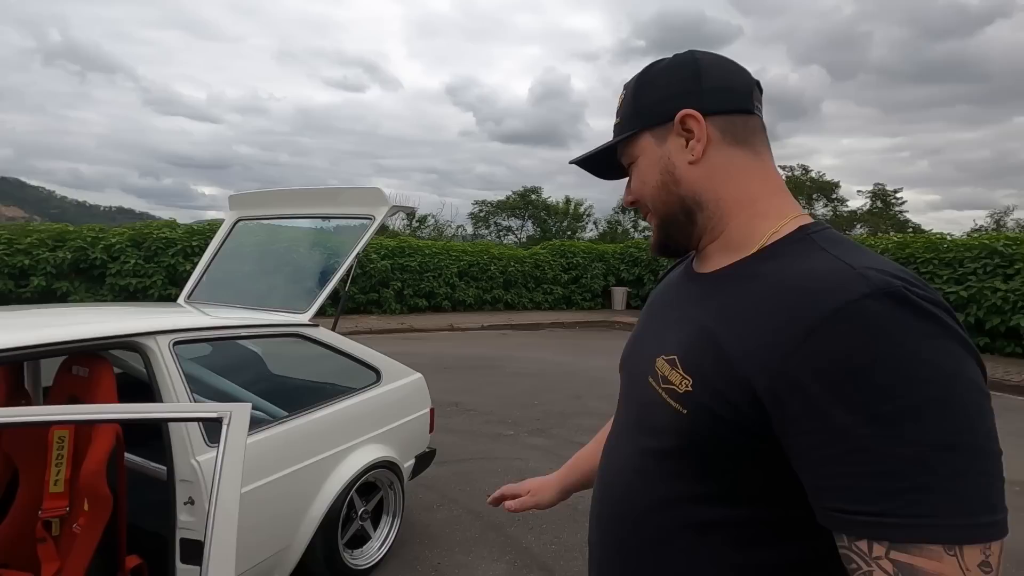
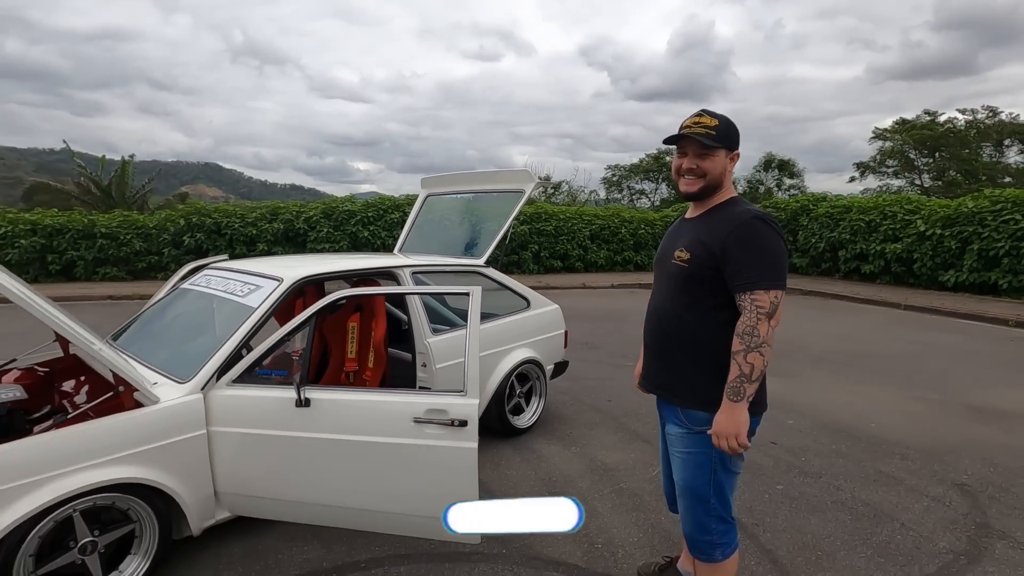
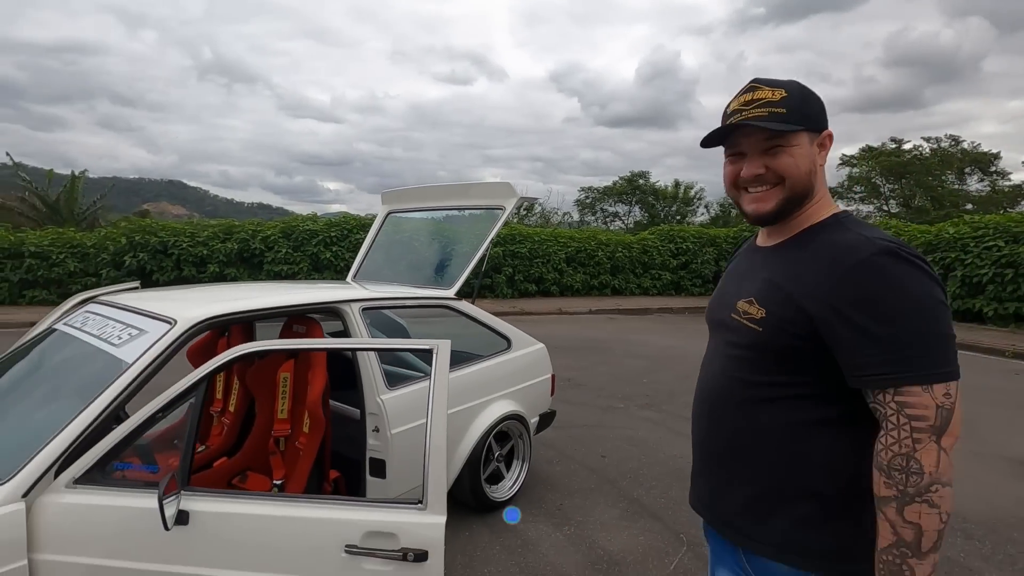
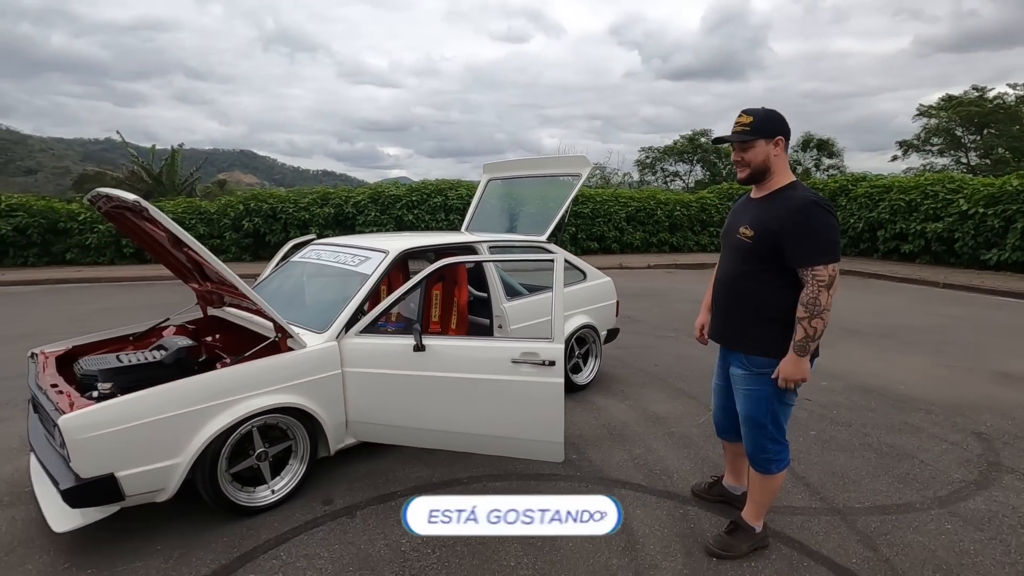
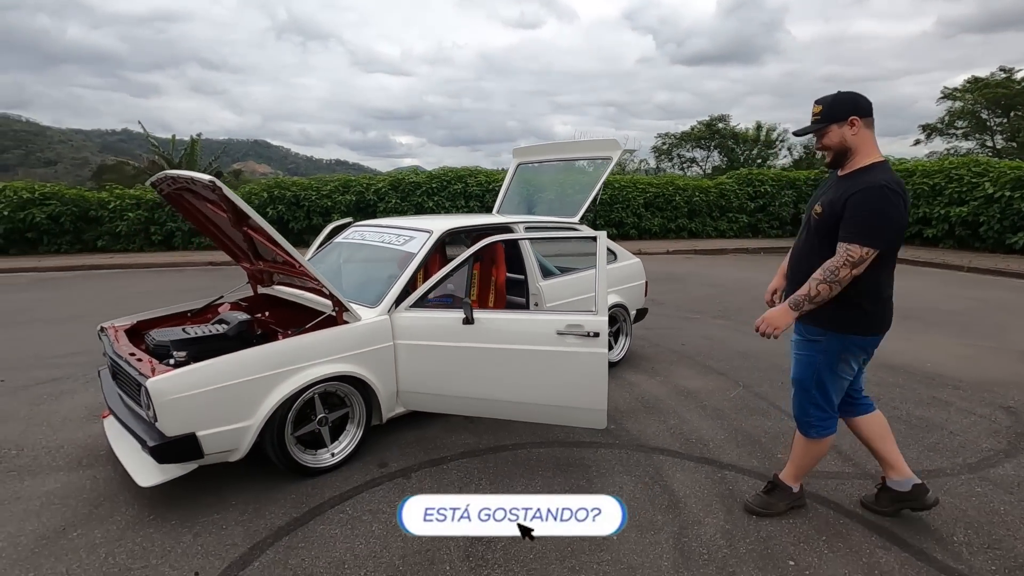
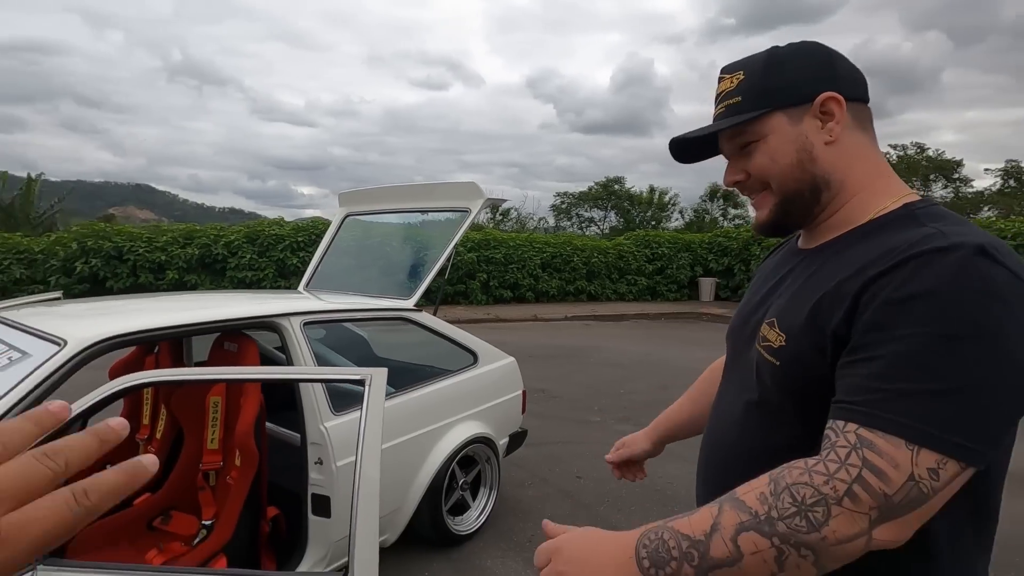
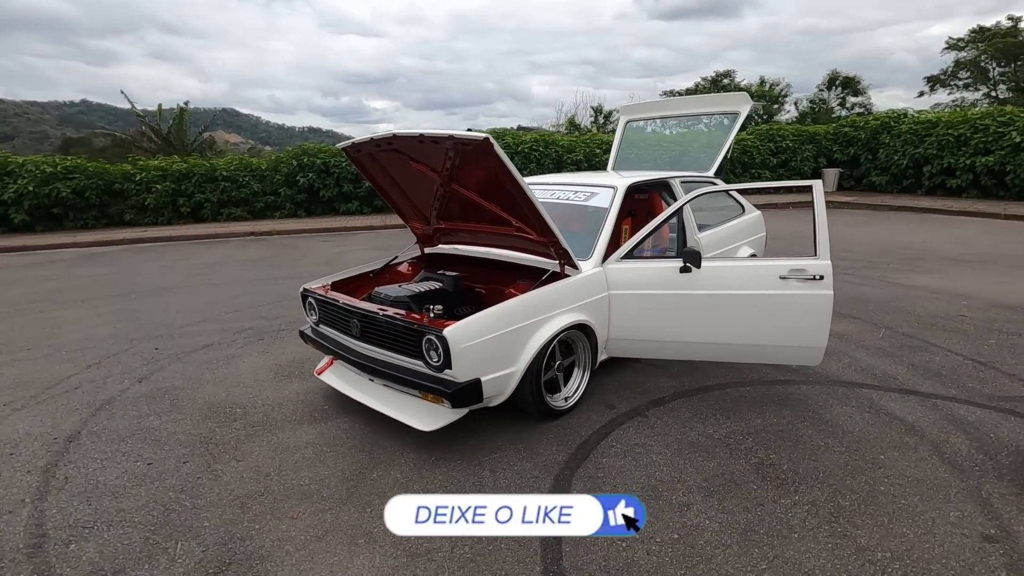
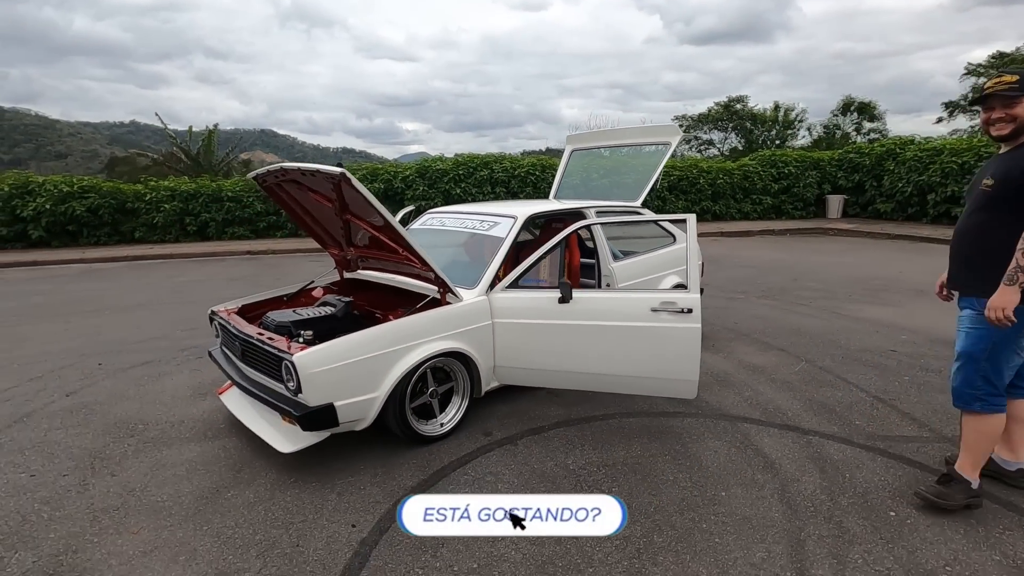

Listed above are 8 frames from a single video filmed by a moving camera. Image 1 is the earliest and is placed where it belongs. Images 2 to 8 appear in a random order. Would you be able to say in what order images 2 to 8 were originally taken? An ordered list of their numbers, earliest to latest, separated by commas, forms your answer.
6, 3, 2, 4, 5, 8, 7
